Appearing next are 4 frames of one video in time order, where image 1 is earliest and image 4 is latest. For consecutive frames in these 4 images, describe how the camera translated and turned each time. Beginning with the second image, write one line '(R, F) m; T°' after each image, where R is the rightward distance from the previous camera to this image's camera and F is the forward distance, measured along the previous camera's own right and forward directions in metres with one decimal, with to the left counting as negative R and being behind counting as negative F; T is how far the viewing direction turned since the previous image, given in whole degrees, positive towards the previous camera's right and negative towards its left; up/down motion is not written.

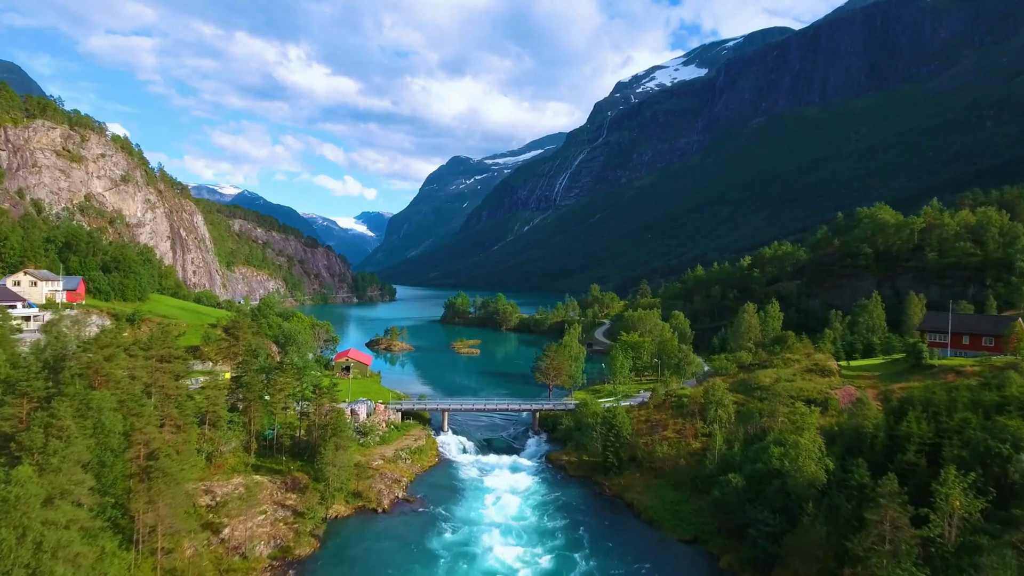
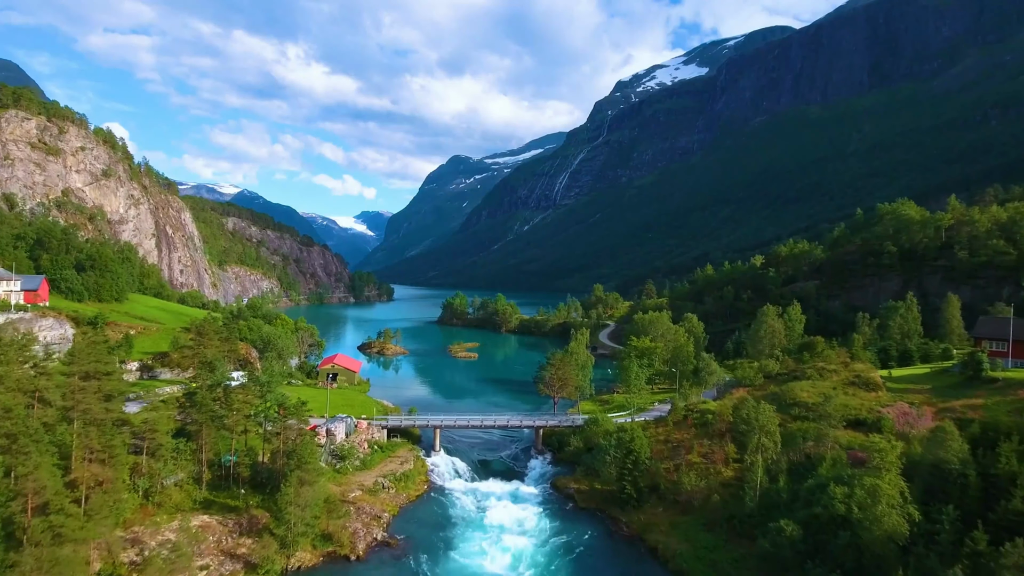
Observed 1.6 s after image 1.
(-0.1, +6.4) m; 0°
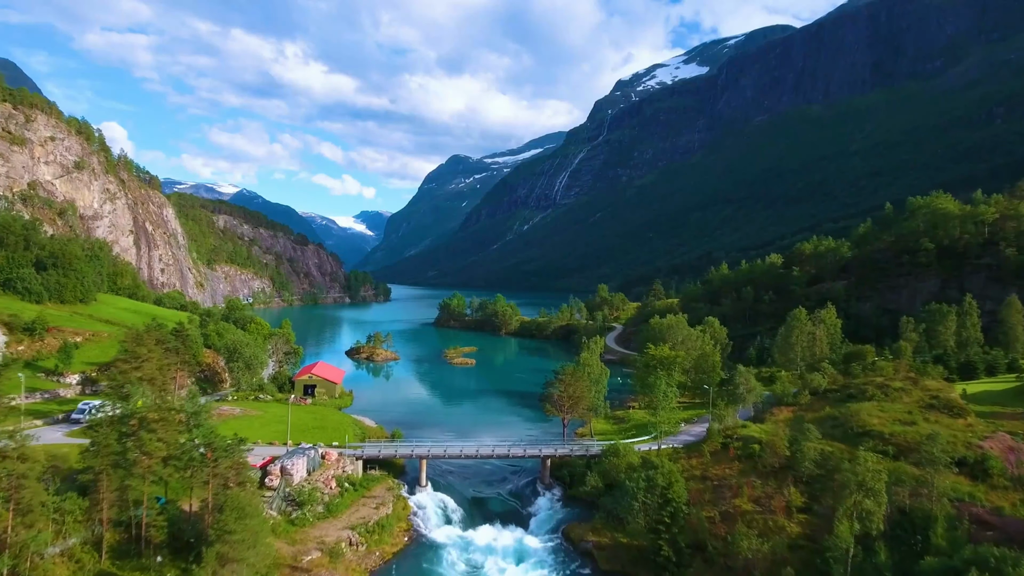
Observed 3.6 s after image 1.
(-0.2, +8.5) m; 0°
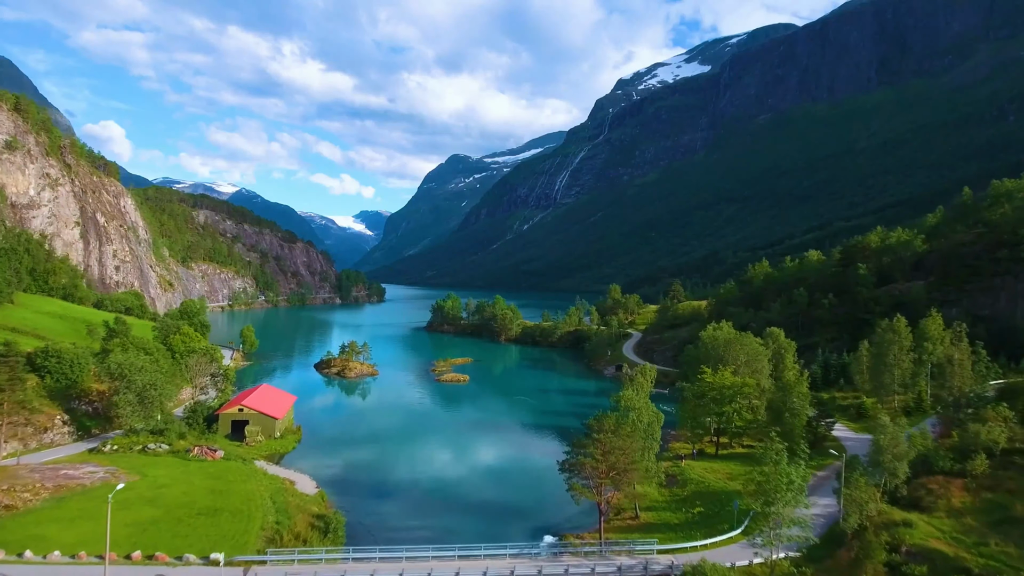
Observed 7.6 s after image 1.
(-0.3, +17.3) m; 0°
